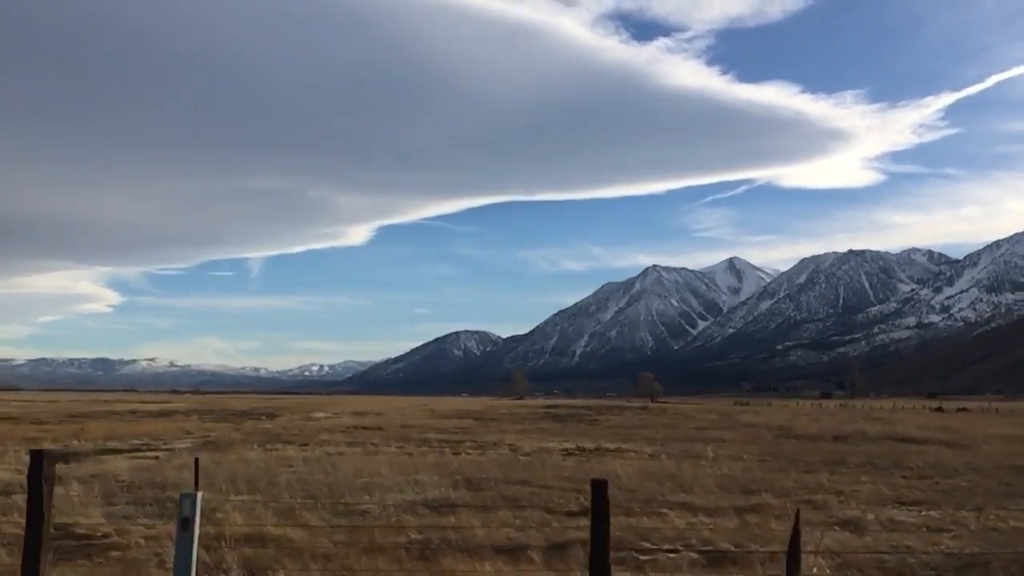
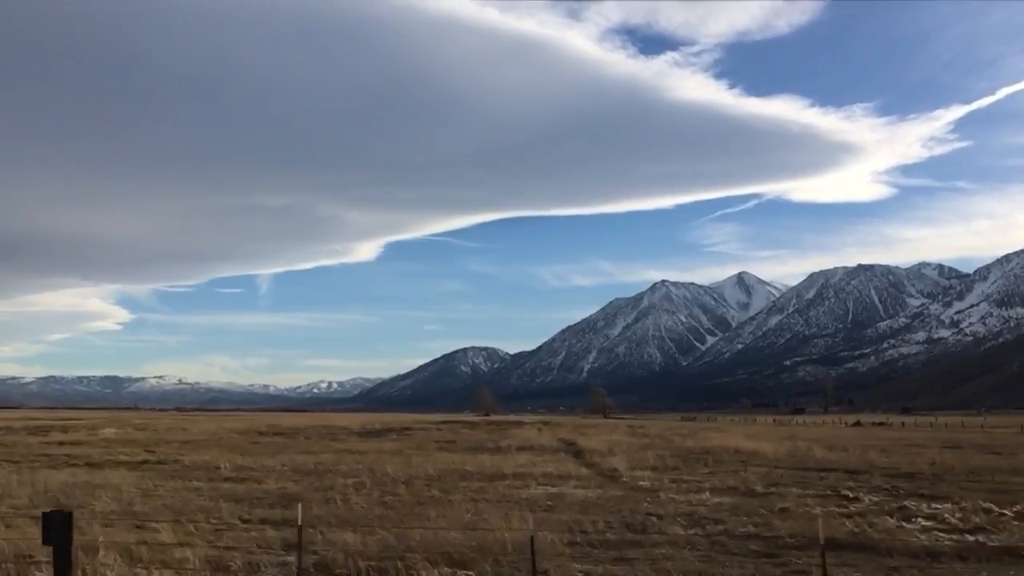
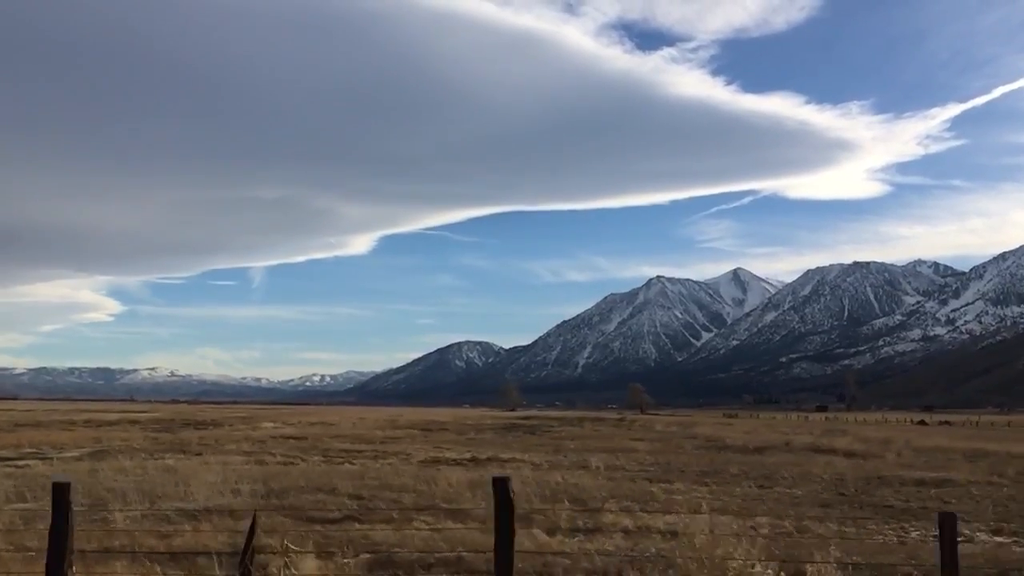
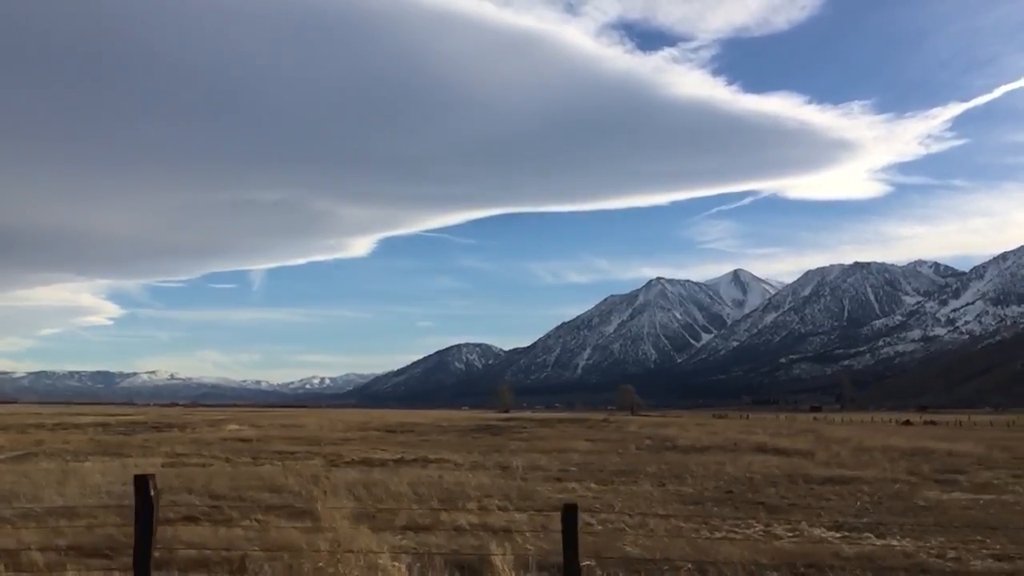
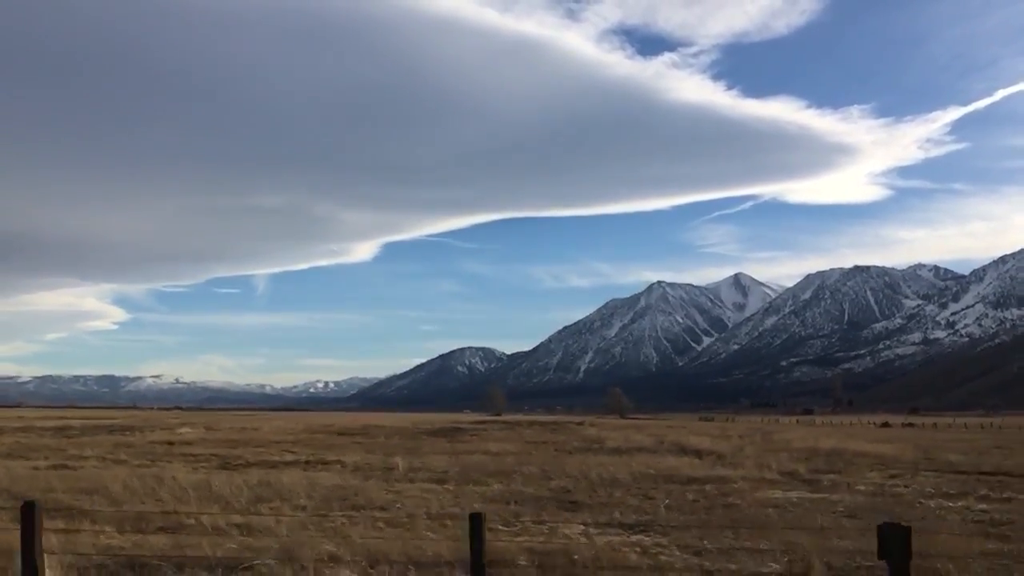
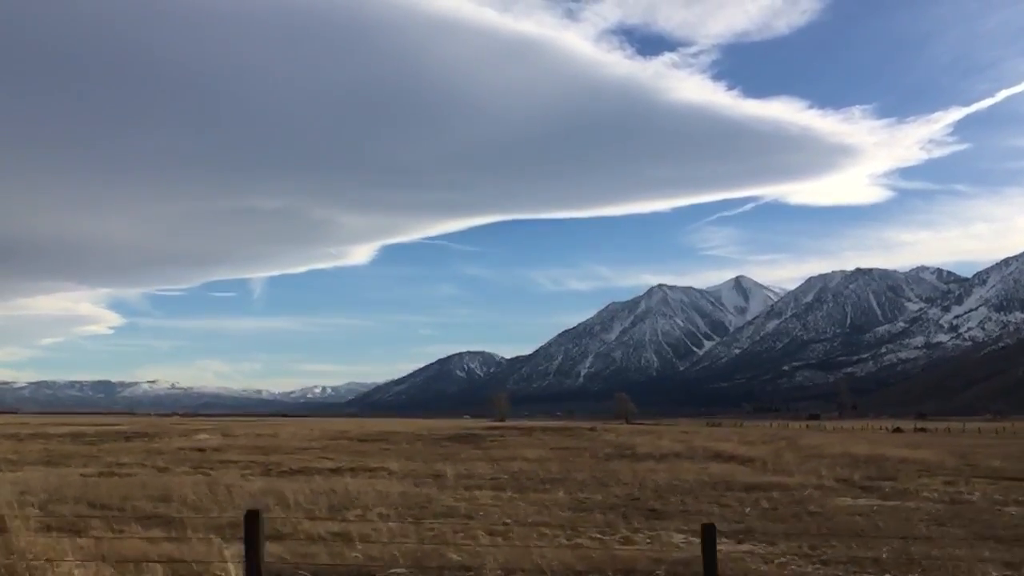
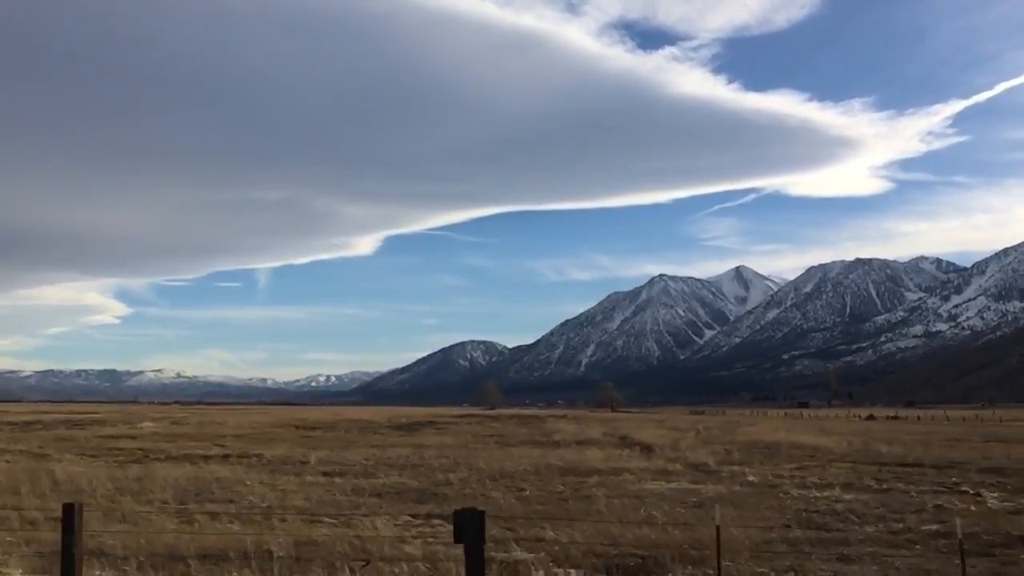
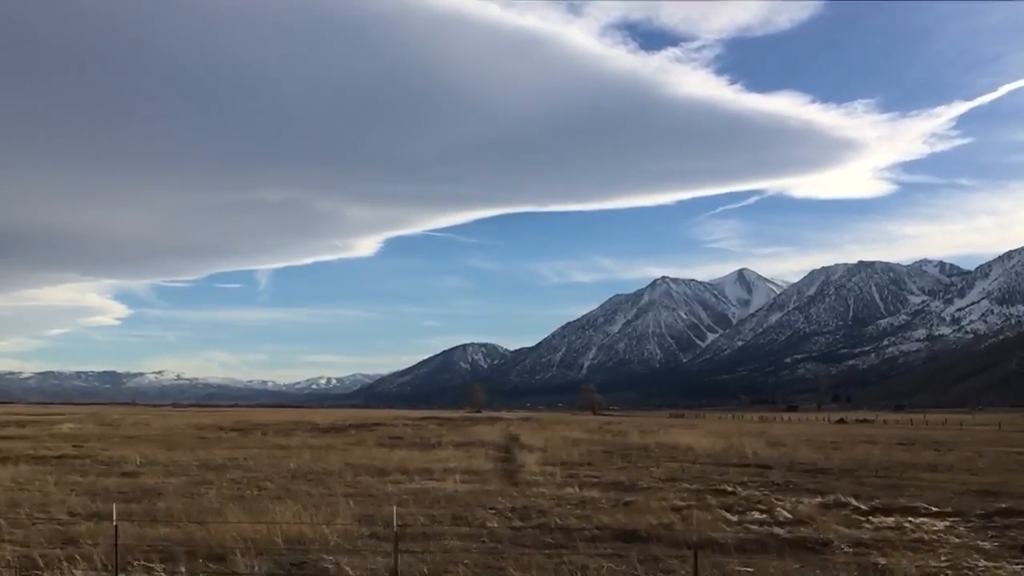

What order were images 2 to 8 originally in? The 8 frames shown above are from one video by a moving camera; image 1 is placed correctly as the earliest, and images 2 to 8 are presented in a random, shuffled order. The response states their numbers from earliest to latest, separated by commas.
3, 4, 6, 5, 7, 2, 8
